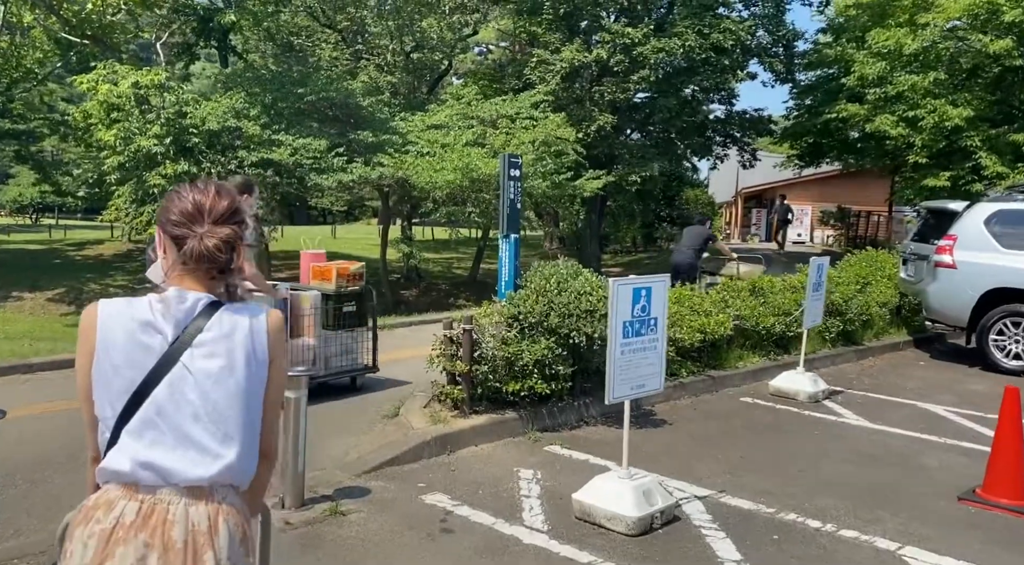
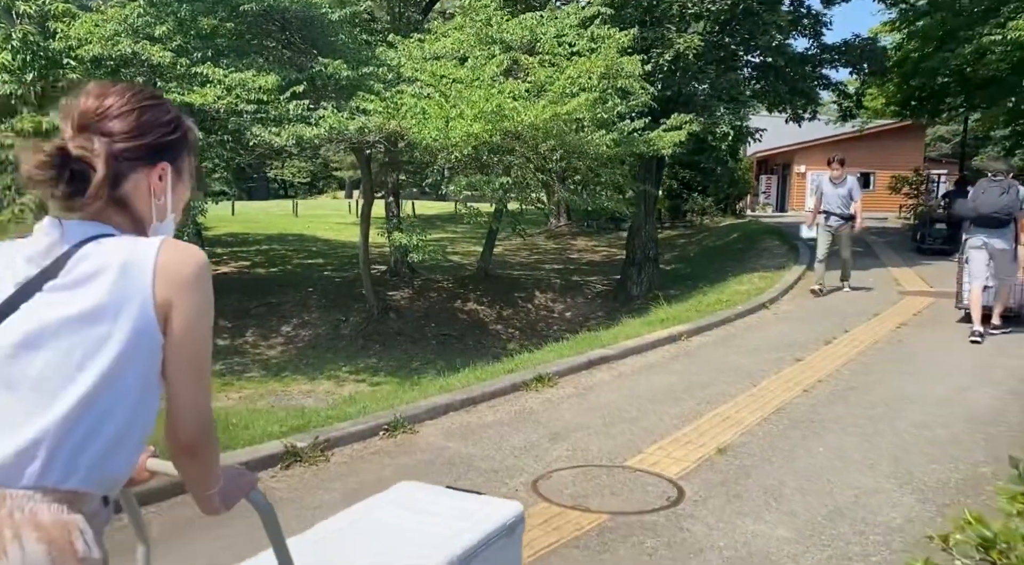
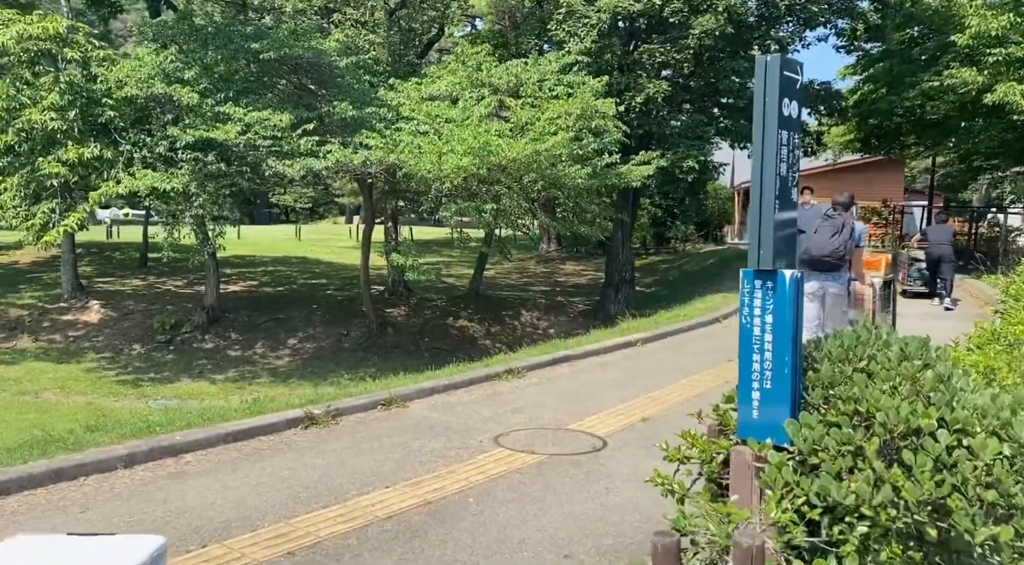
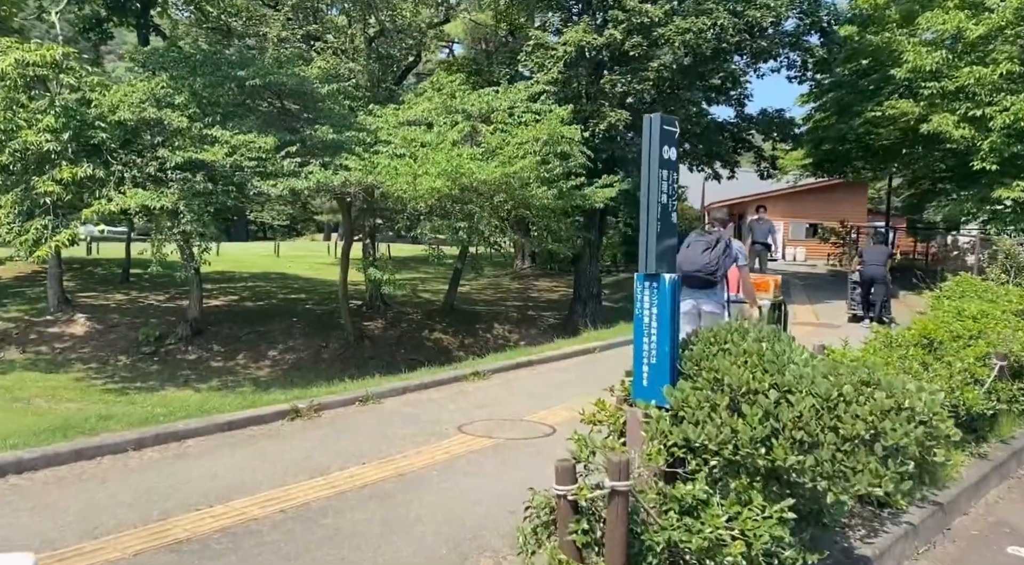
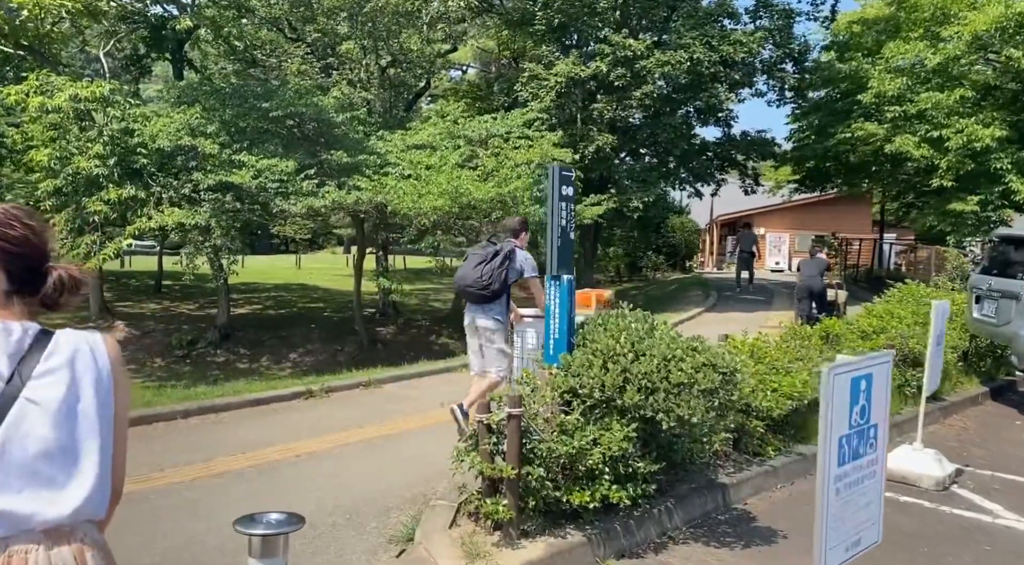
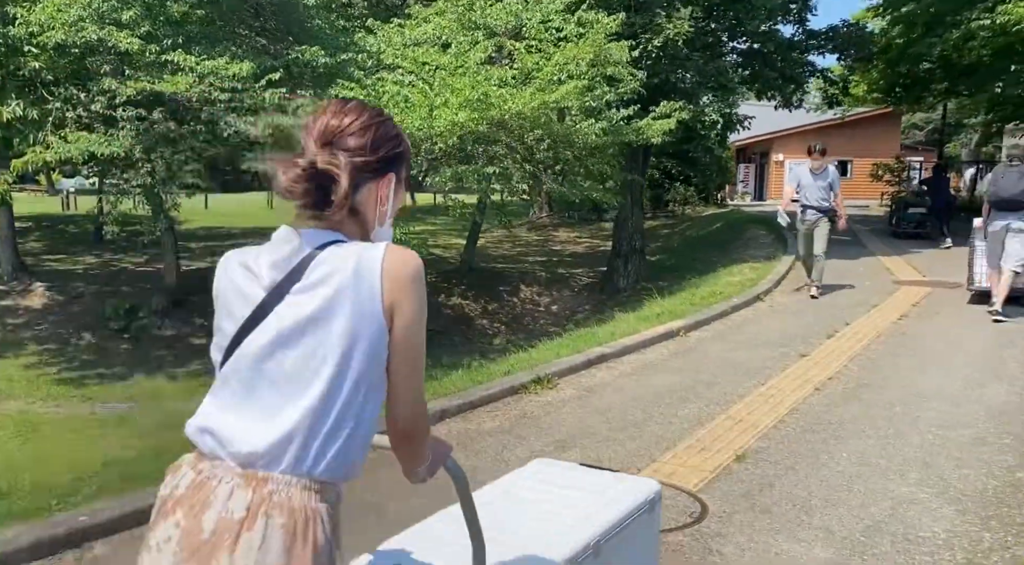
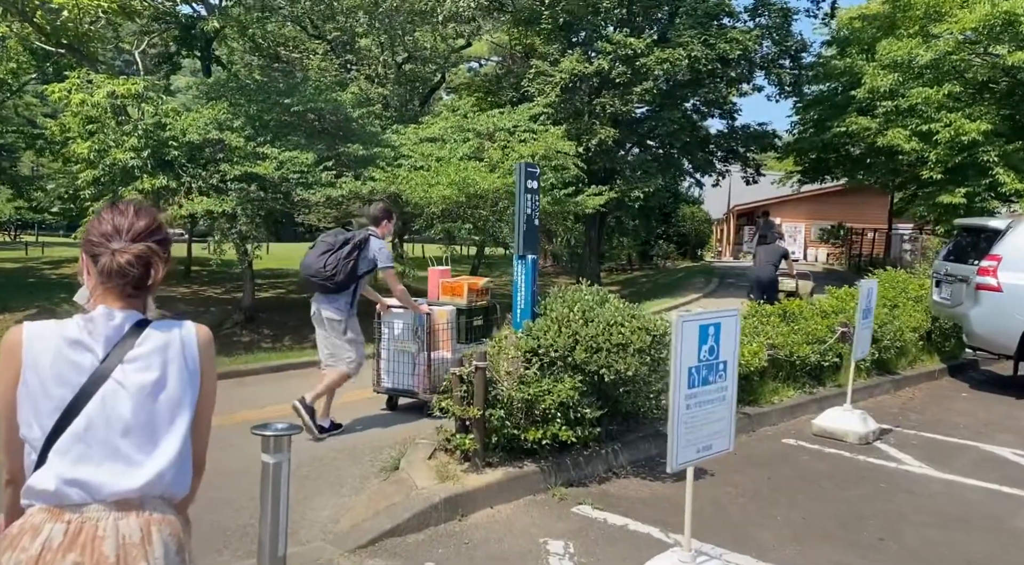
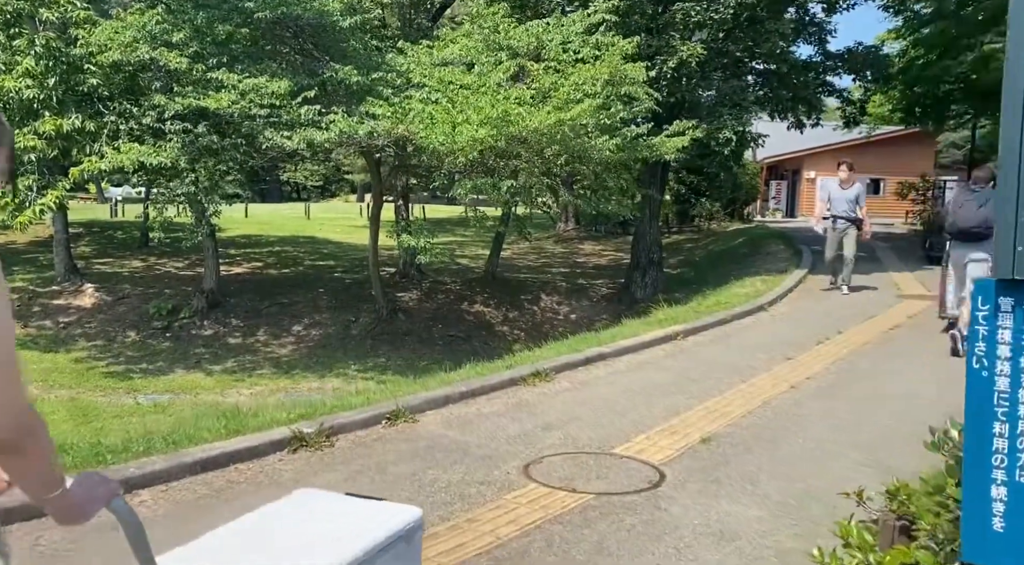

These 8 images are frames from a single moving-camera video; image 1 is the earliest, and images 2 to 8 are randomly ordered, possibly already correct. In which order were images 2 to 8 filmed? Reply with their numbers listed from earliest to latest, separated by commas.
7, 5, 4, 3, 8, 2, 6
